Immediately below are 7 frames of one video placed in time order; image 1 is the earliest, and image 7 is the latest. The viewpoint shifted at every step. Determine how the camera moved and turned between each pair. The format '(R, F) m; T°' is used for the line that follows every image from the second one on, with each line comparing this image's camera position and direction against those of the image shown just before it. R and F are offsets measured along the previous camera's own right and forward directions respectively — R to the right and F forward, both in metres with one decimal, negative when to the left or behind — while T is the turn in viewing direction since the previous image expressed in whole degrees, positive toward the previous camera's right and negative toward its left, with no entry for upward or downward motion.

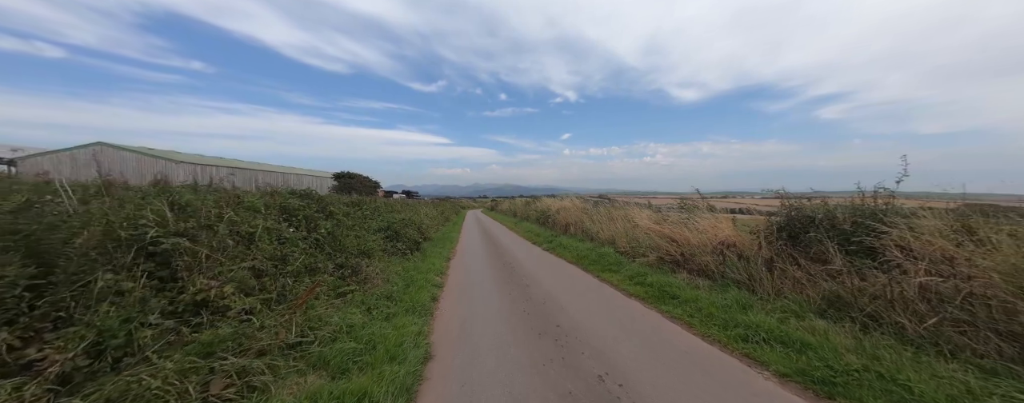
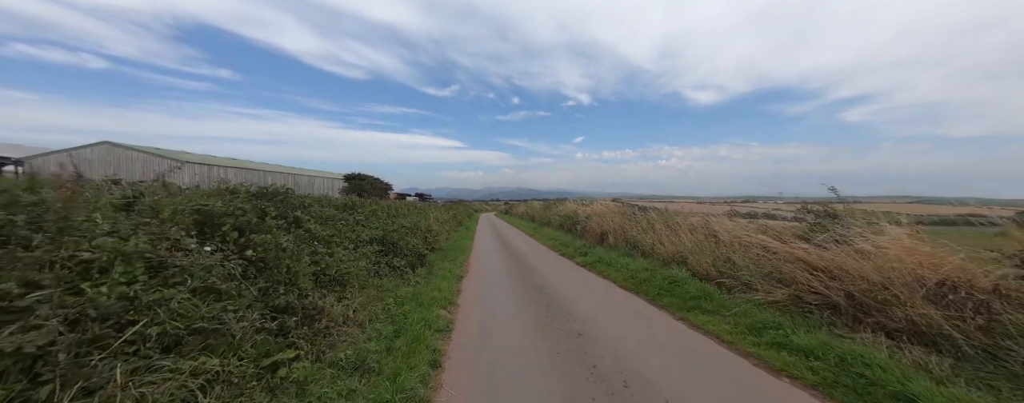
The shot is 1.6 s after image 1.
(-0.5, +2.6) m; -2°
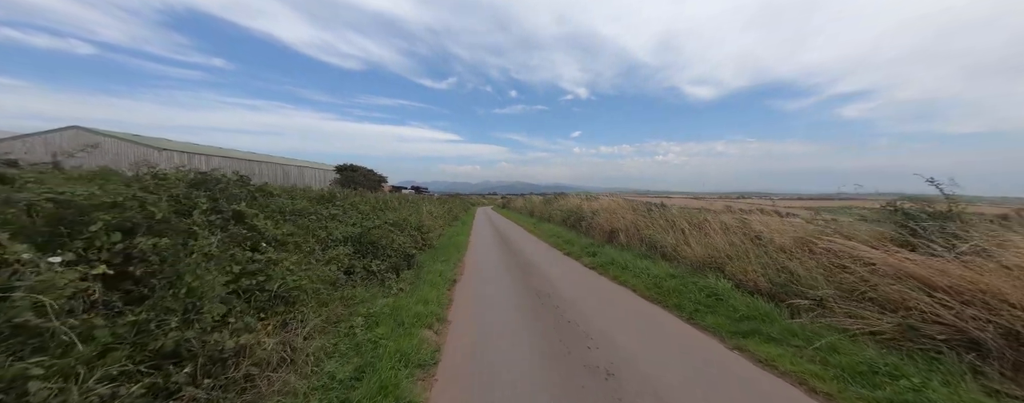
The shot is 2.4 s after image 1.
(-0.1, +1.3) m; +1°
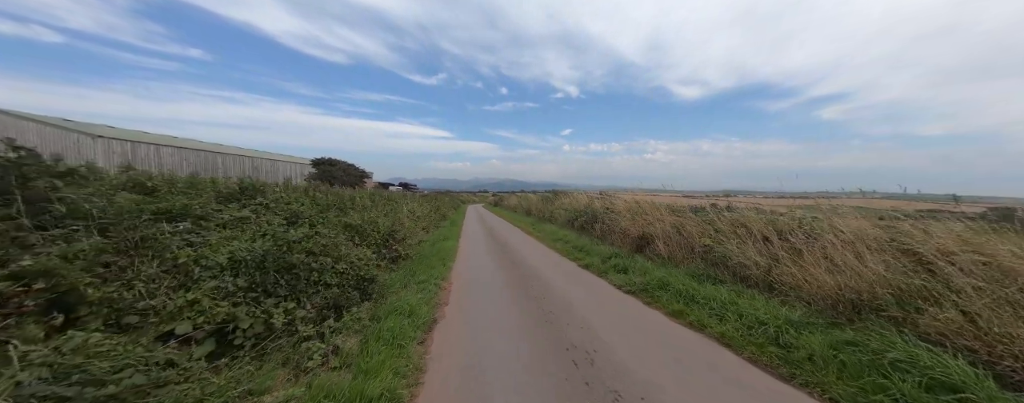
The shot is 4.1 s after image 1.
(-0.4, +2.9) m; +2°
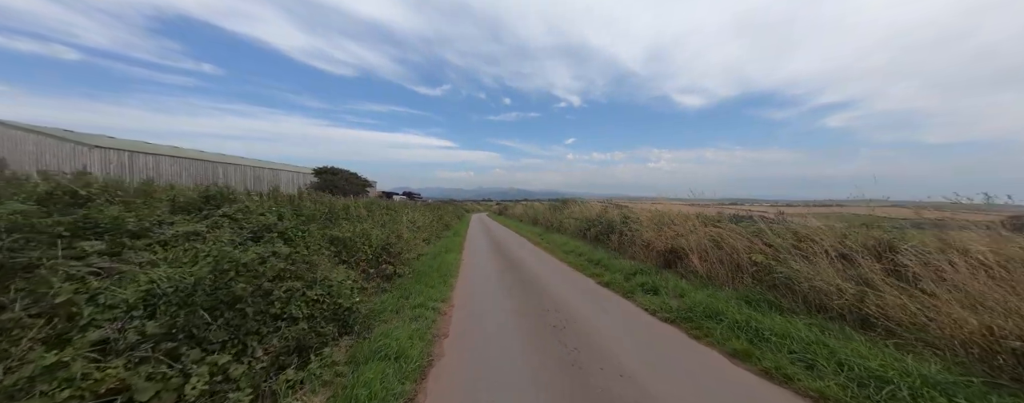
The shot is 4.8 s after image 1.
(-0.2, +1.1) m; -1°
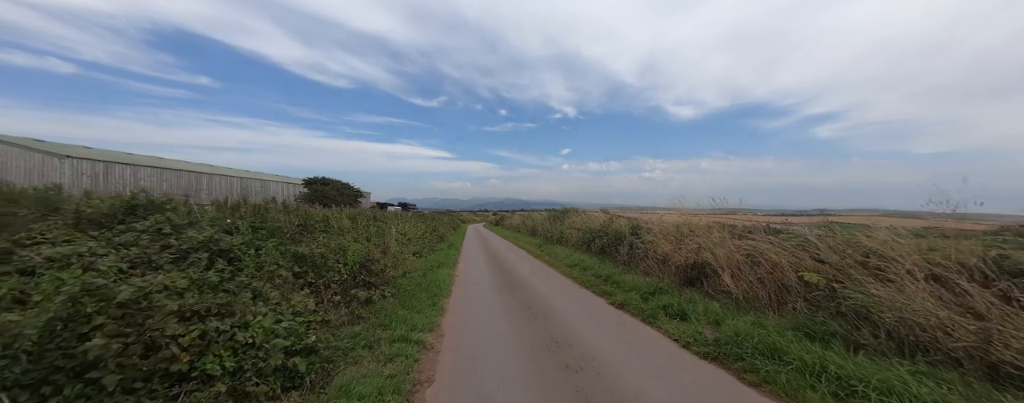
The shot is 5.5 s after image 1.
(-0.1, +1.1) m; +1°
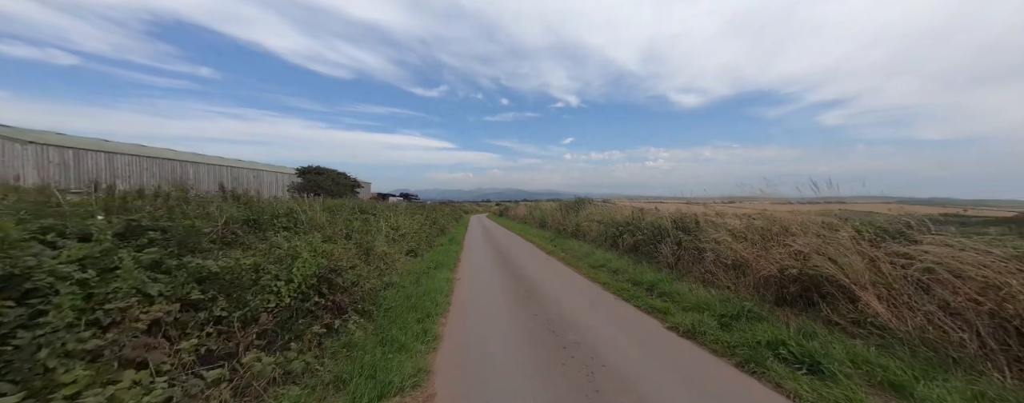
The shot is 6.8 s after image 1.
(-0.3, +2.3) m; -1°
